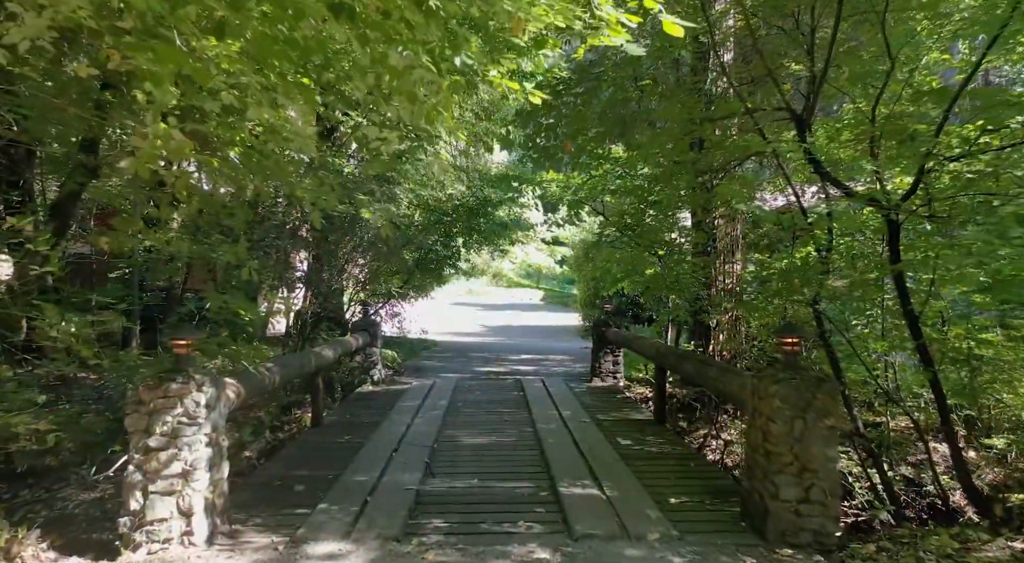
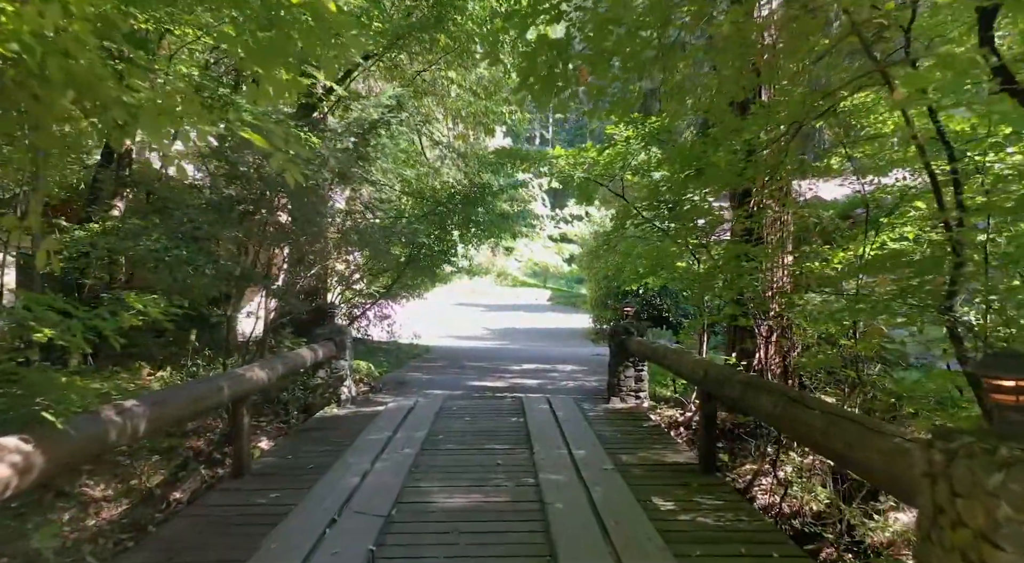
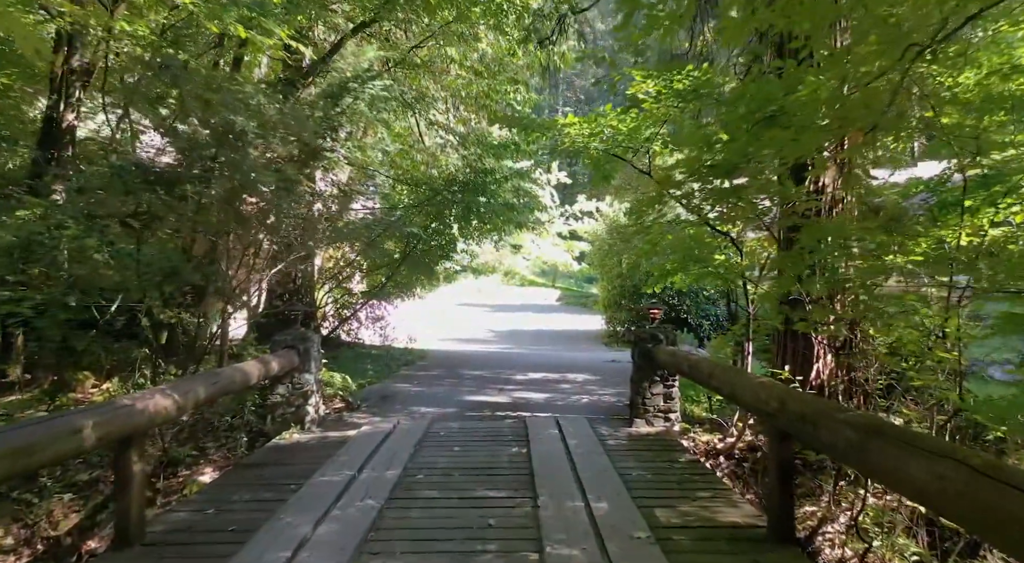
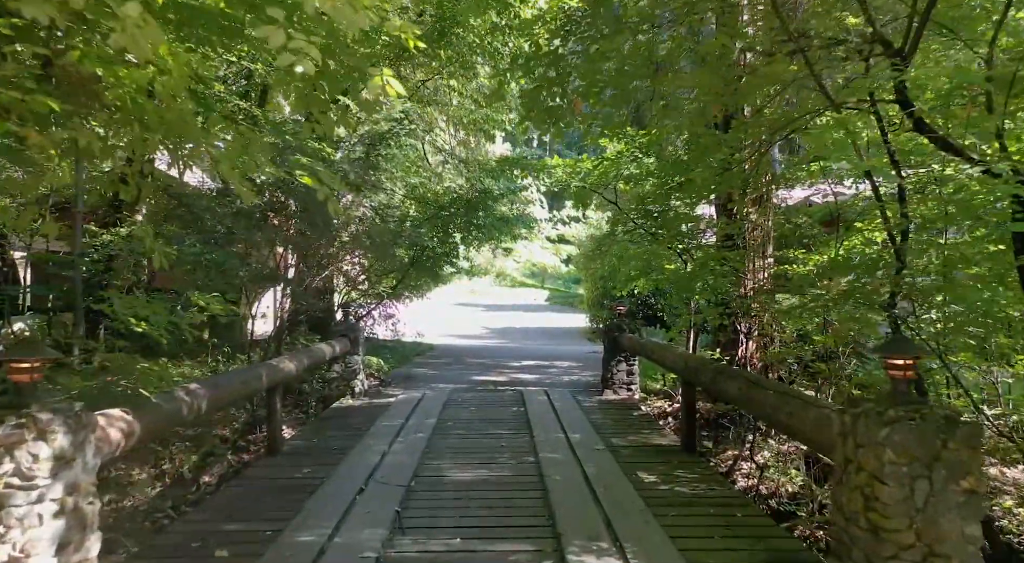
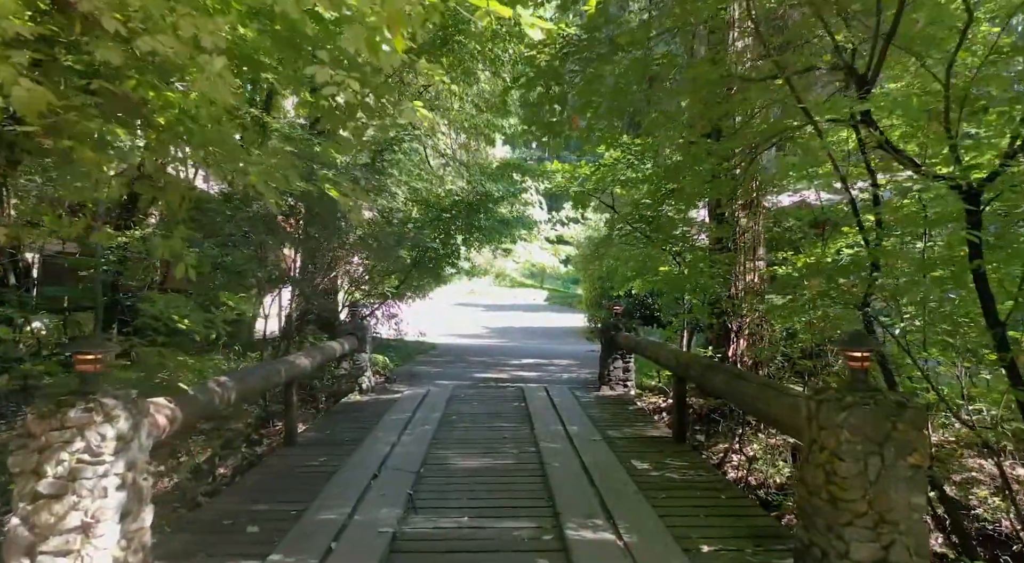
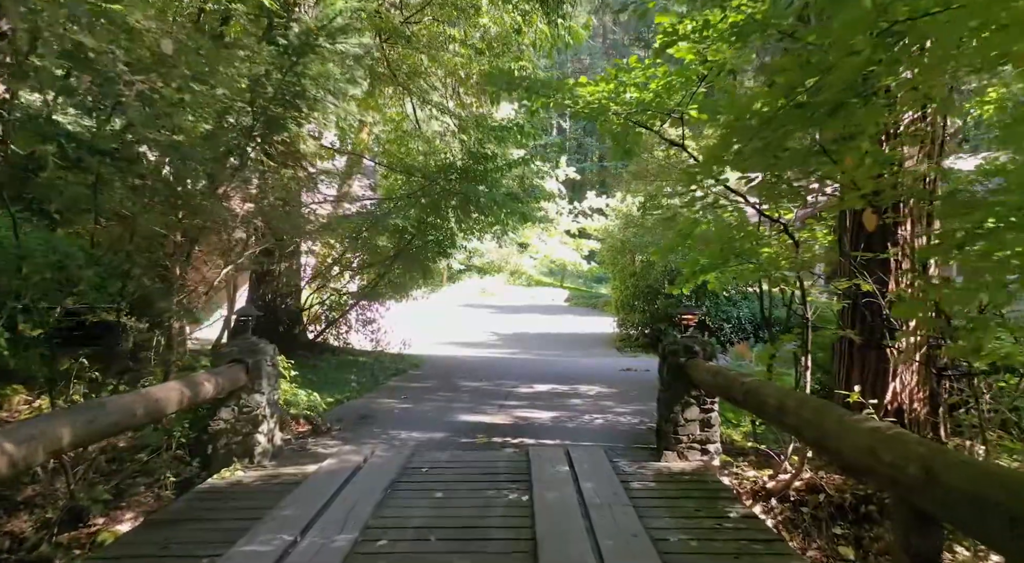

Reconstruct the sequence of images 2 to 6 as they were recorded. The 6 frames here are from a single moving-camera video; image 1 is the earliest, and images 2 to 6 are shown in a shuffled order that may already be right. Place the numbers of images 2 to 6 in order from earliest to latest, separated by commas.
5, 4, 2, 3, 6
